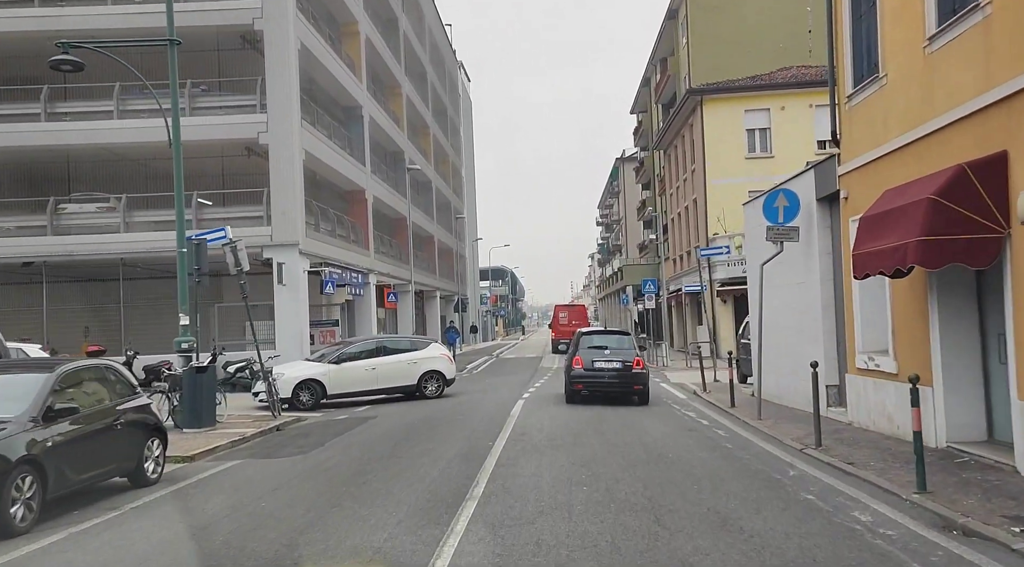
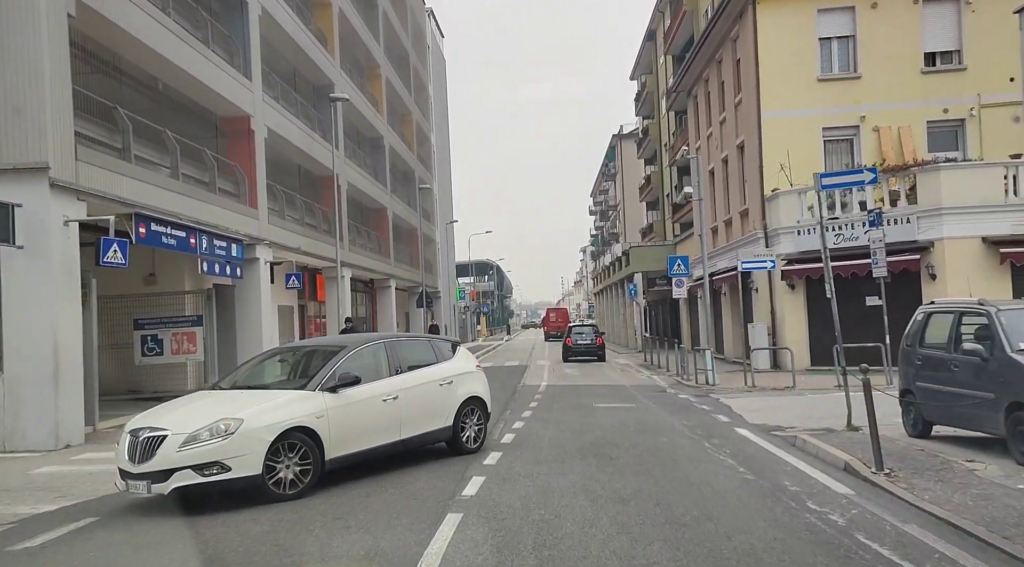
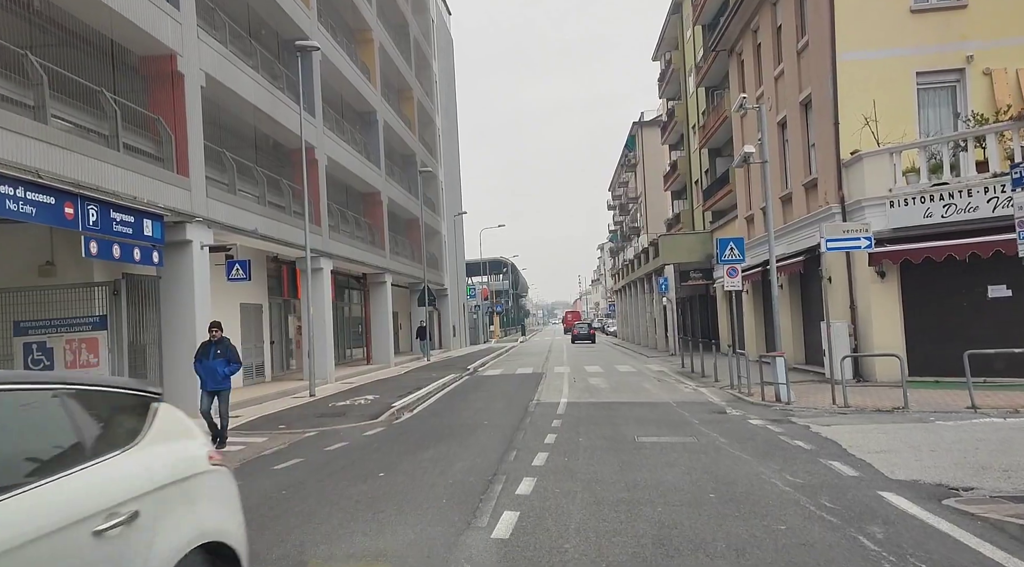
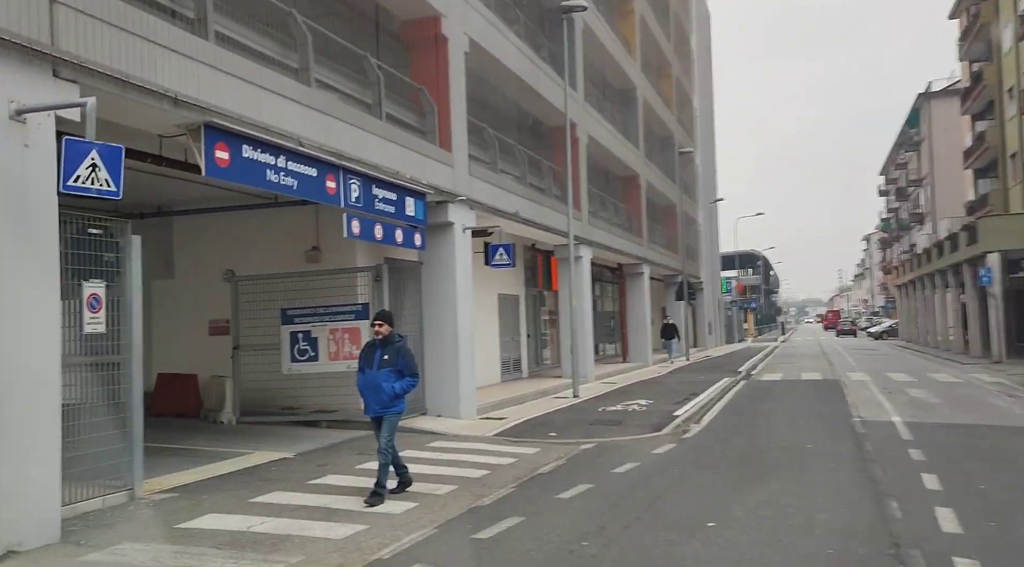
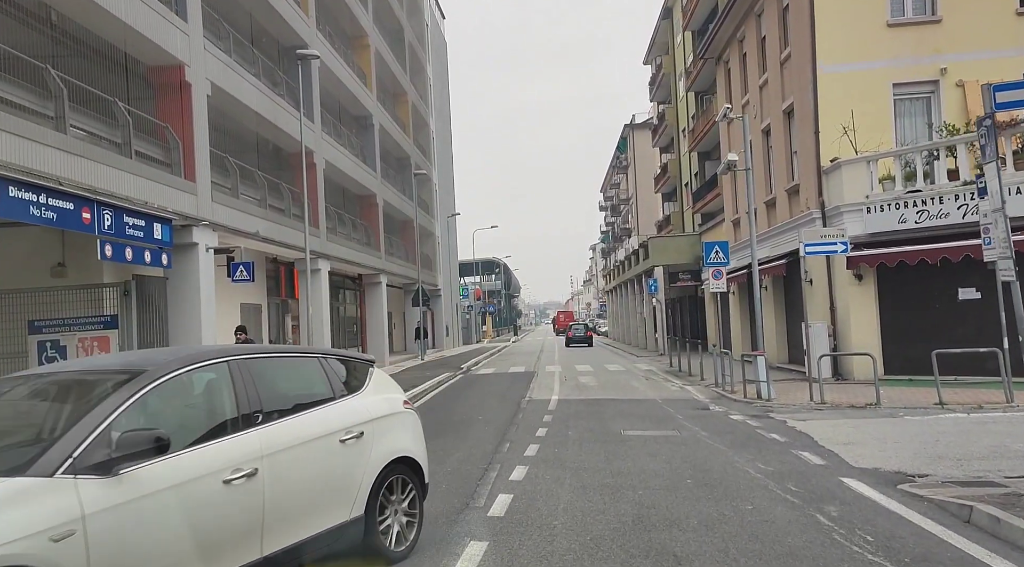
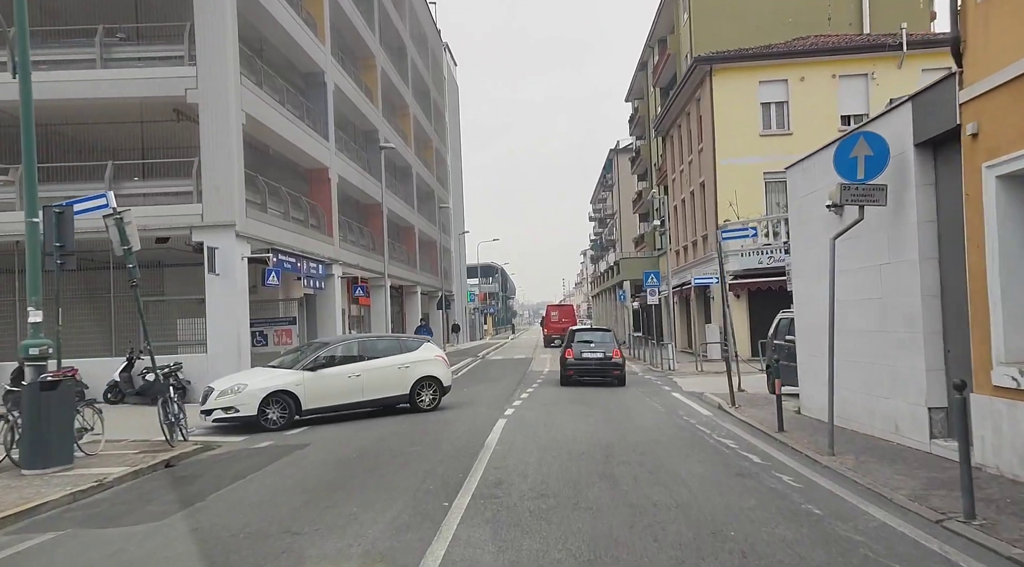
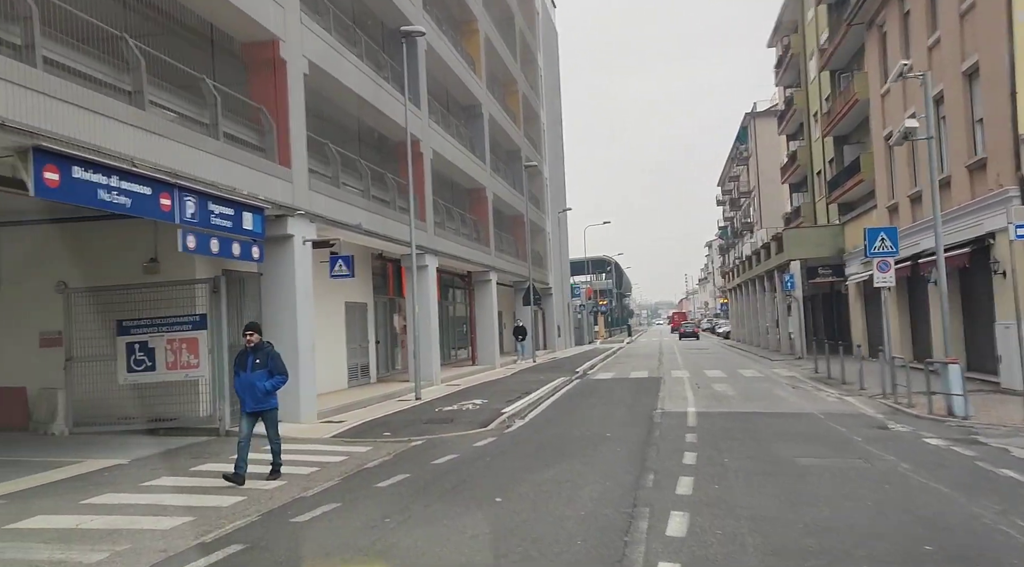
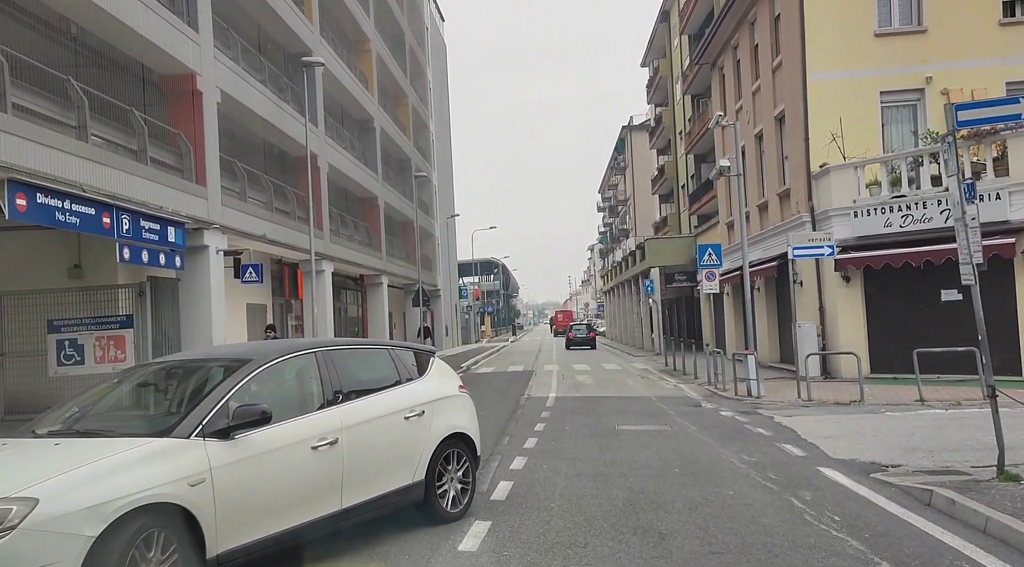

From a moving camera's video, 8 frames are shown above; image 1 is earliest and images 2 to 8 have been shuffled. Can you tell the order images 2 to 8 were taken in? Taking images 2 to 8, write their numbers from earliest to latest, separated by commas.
6, 2, 8, 5, 3, 7, 4
